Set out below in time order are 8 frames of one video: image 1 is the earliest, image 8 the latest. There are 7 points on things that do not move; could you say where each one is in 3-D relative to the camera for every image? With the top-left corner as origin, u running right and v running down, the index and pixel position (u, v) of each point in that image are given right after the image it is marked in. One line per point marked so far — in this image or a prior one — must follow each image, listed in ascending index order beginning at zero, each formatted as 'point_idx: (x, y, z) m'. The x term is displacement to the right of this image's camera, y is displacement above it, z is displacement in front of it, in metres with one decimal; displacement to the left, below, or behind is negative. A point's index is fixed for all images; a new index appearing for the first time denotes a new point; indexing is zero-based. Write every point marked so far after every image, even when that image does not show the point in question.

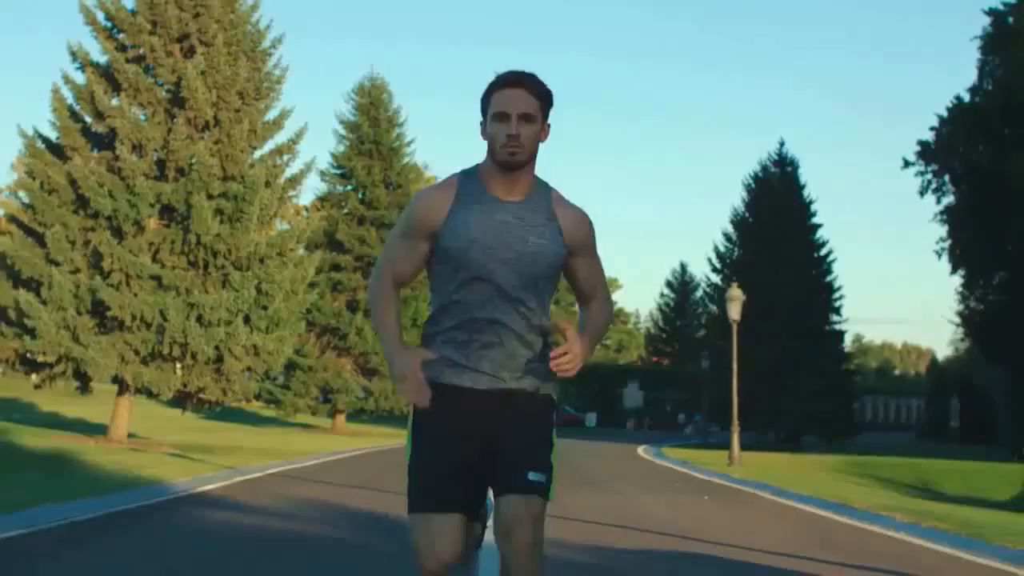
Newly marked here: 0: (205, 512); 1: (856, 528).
0: (-3.2, -2.4, +14.8) m
1: (+3.8, -2.6, +14.9) m
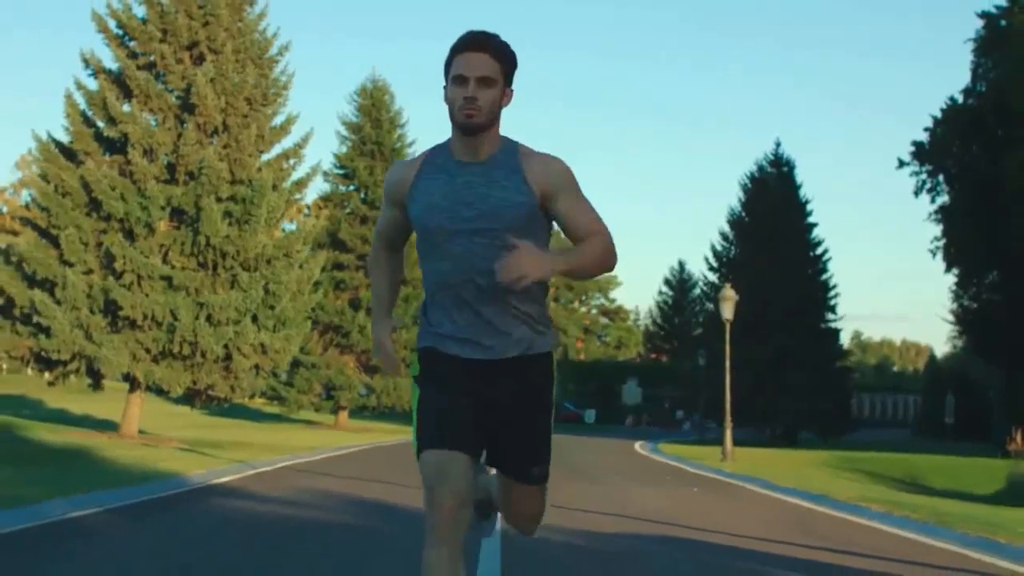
0: (-3.2, -2.4, +15.7) m
1: (+3.7, -2.6, +15.9) m
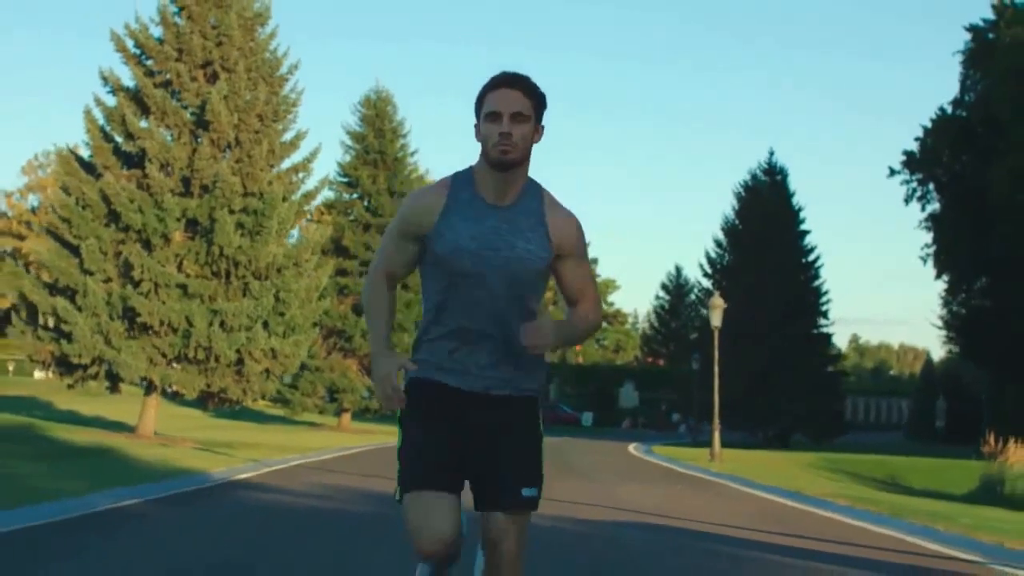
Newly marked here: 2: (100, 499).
0: (-3.3, -2.6, +17.3) m
1: (+3.7, -2.8, +17.4) m
2: (-4.9, -2.5, +16.5) m
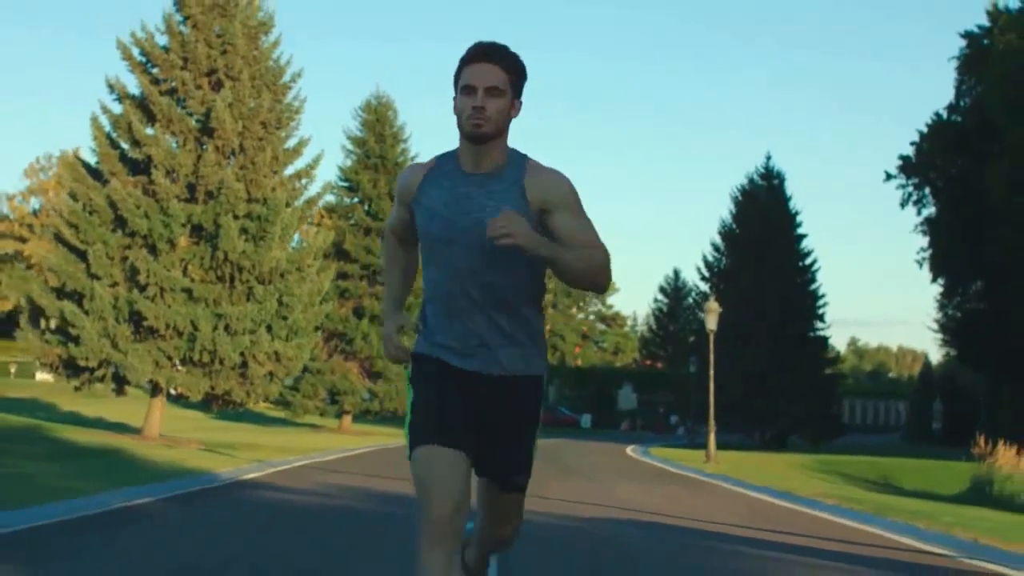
0: (-3.3, -2.6, +17.9) m
1: (+3.7, -2.9, +18.0) m
2: (-4.9, -2.6, +17.1) m
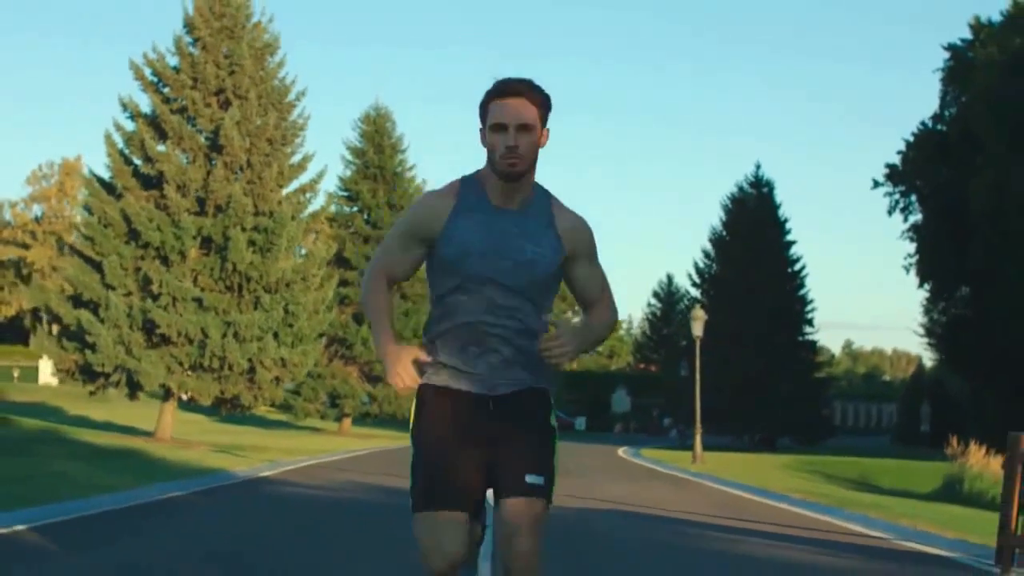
0: (-3.4, -2.8, +19.5) m
1: (+3.6, -3.1, +19.7) m
2: (-5.0, -2.8, +18.7) m
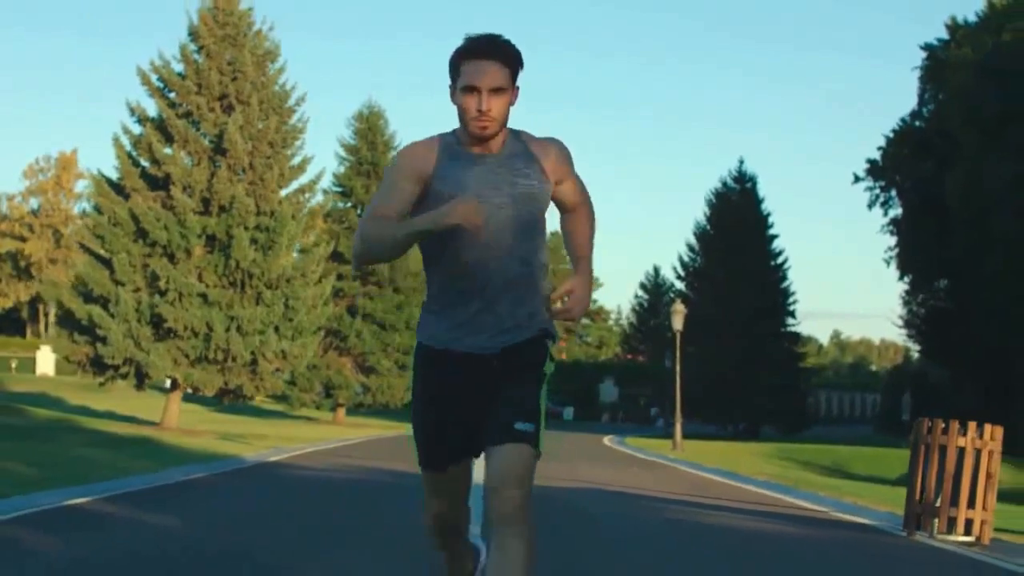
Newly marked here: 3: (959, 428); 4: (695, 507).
0: (-3.5, -2.8, +21.4) m
1: (+3.4, -3.1, +21.6) m
2: (-5.2, -2.8, +20.6) m
3: (+4.2, -1.3, +13.1) m
4: (+2.2, -2.6, +16.6) m
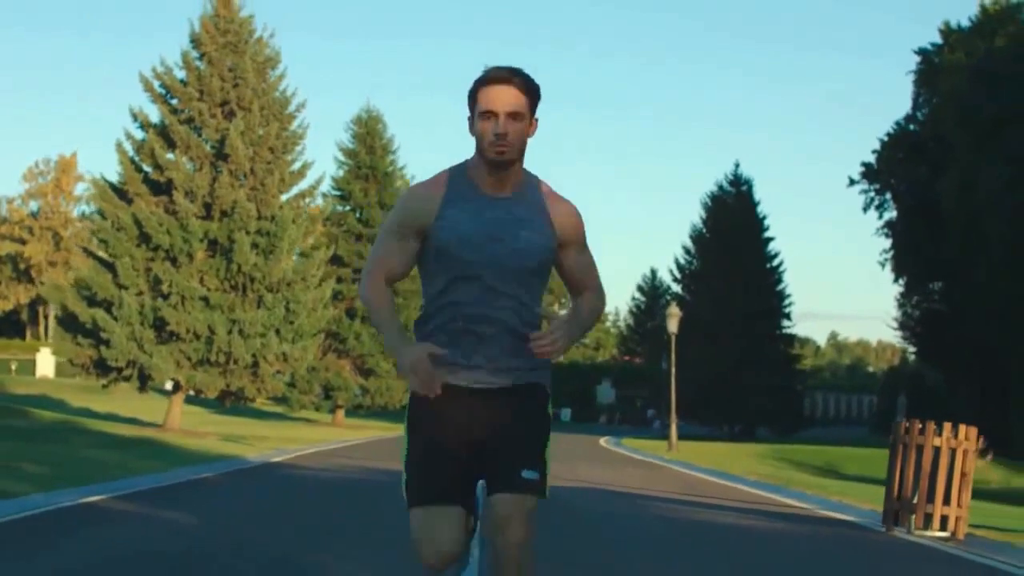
0: (-3.6, -2.9, +21.9) m
1: (+3.4, -3.1, +22.1) m
2: (-5.2, -2.9, +21.1) m
3: (+4.2, -1.4, +13.6) m
4: (+2.2, -2.7, +17.2) m
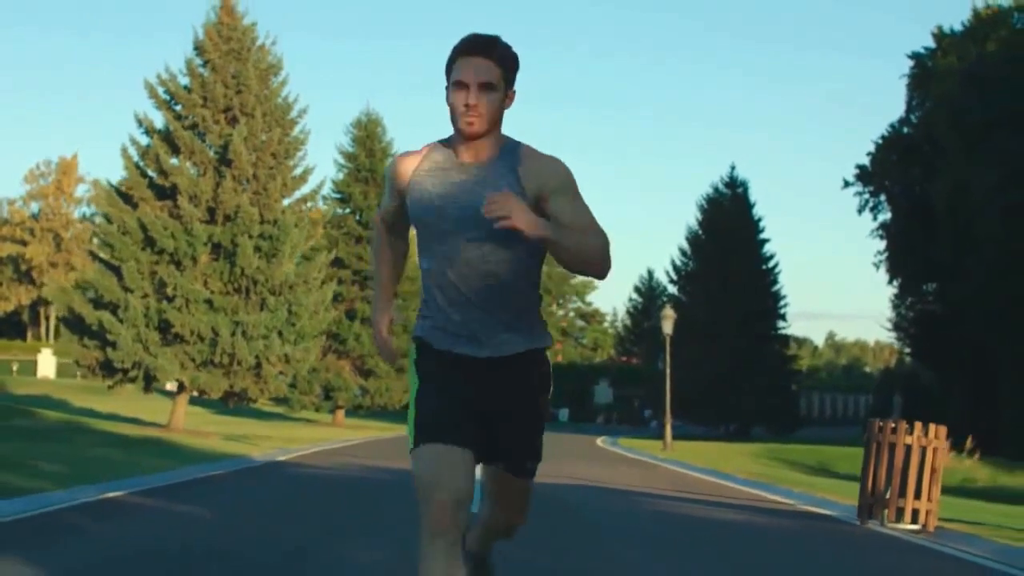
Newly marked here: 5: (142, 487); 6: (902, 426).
0: (-3.6, -3.0, +22.7) m
1: (+3.3, -3.2, +22.9) m
2: (-5.2, -2.9, +21.8) m
3: (+4.1, -1.4, +14.4) m
4: (+2.1, -2.8, +17.9) m
5: (-5.3, -2.9, +19.6) m
6: (+4.1, -1.4, +14.3) m
